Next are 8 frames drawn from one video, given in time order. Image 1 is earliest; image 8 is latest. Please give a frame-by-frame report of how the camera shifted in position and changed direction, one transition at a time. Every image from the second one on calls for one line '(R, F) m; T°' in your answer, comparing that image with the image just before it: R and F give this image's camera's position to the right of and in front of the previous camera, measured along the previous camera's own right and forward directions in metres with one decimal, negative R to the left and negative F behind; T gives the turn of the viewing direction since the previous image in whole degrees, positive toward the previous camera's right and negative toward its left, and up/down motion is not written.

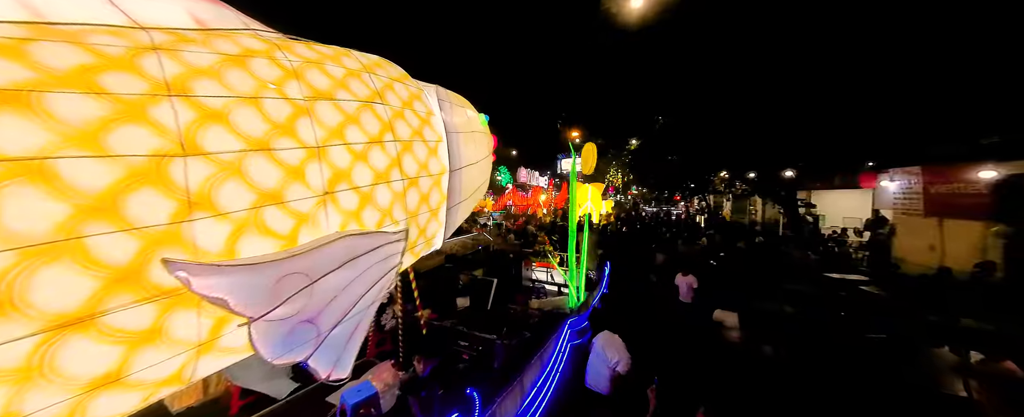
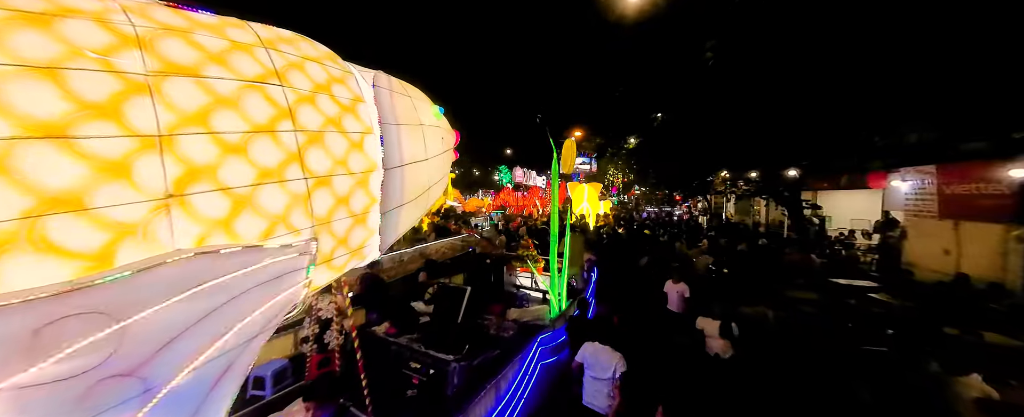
(+0.3, +0.3) m; -1°
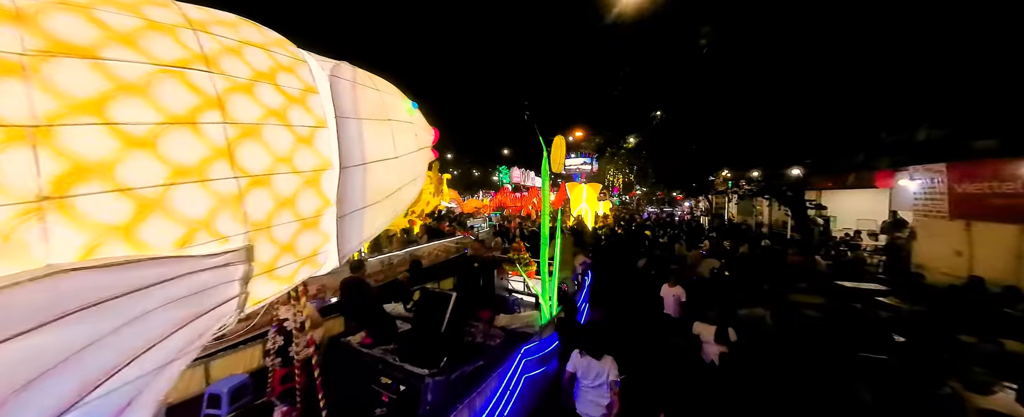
(+0.2, +0.2) m; 0°
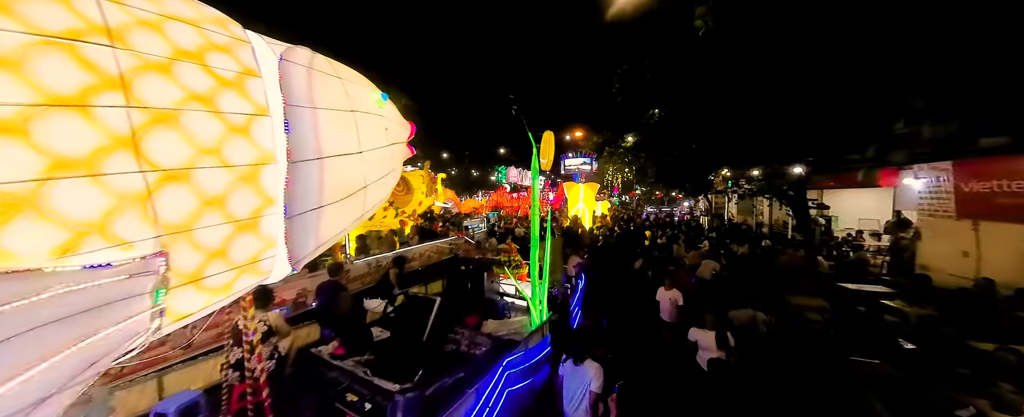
(+0.1, +0.2) m; 0°
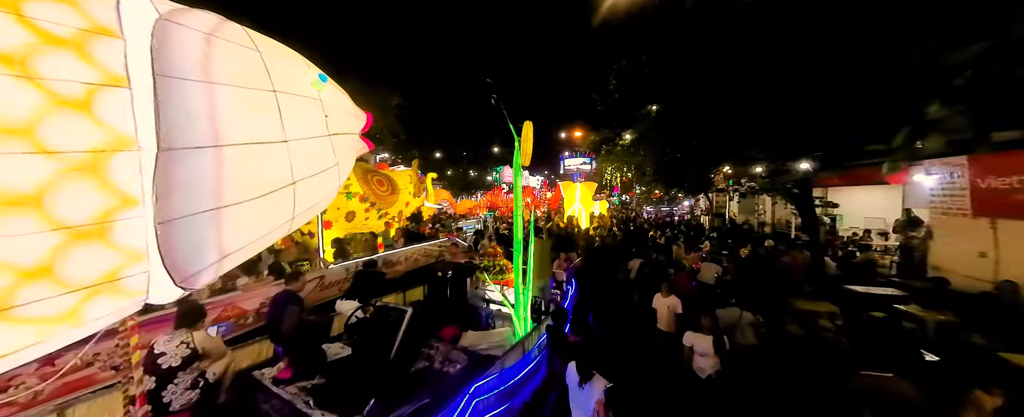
(+0.2, +0.3) m; 0°
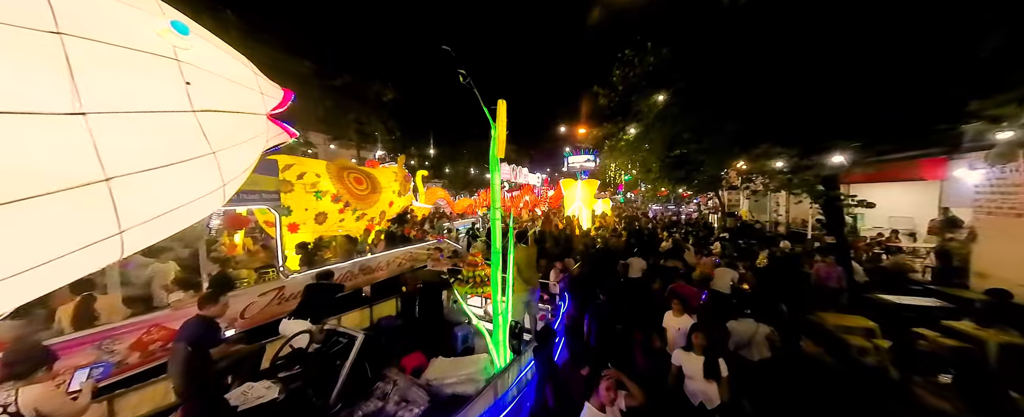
(+0.2, +0.5) m; -1°
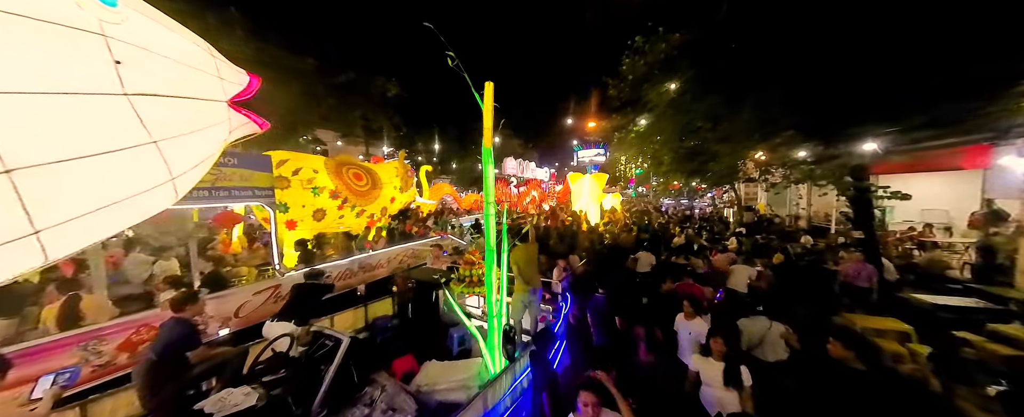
(+0.1, +0.2) m; -2°
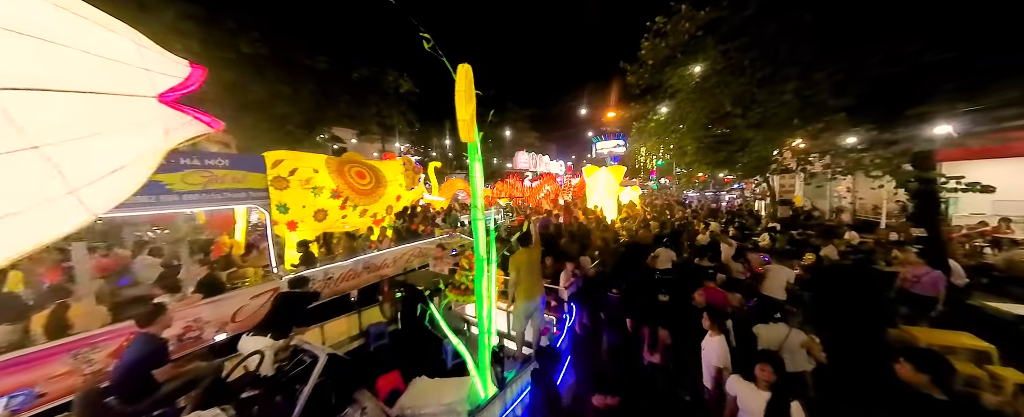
(+0.2, +0.3) m; -4°
